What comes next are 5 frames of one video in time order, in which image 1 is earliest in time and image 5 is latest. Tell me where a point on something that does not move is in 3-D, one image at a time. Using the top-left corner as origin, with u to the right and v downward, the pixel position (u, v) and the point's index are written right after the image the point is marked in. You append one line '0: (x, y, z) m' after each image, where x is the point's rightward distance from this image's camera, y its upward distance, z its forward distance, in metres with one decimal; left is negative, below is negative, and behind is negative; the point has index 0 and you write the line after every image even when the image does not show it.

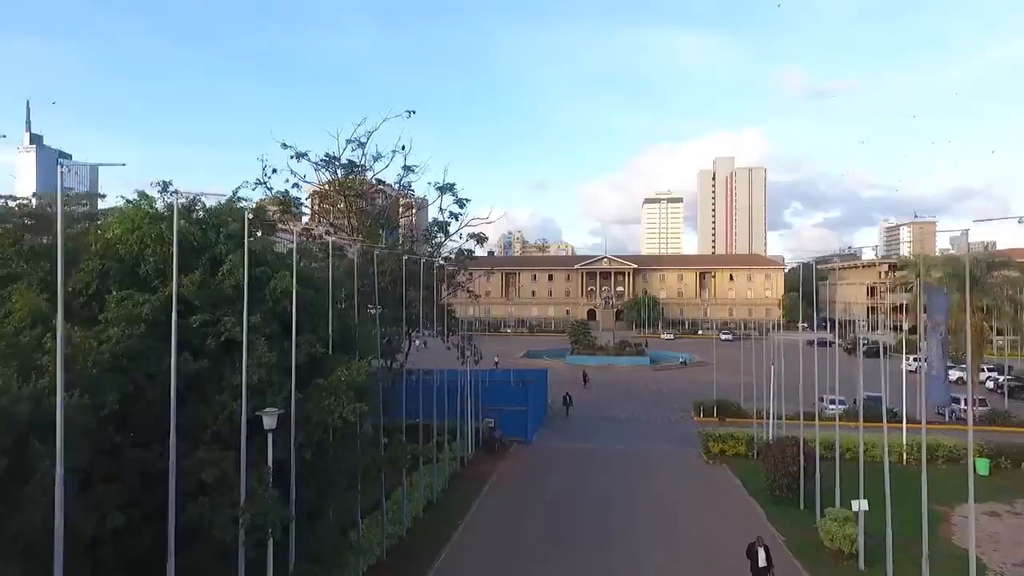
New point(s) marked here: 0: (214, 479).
0: (-3.9, -2.5, +7.9) m
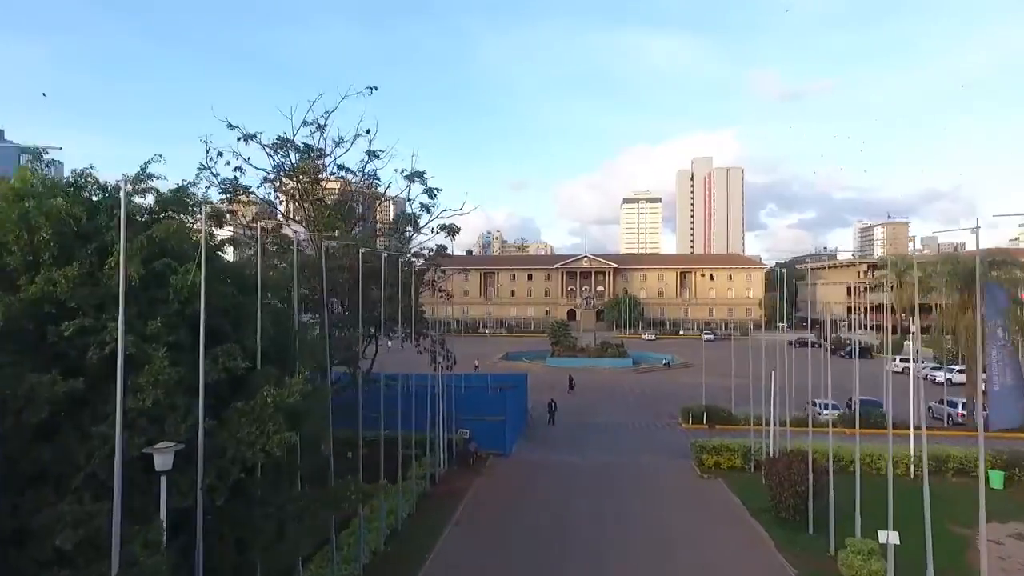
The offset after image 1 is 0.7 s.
0: (-4.1, -2.4, +5.8) m
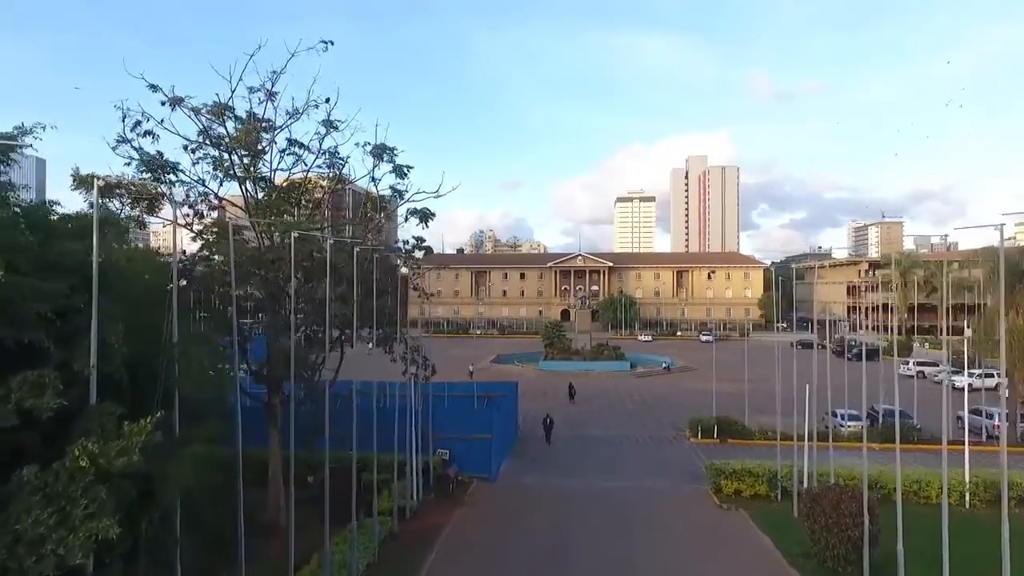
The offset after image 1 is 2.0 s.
0: (-4.4, -2.4, +2.8) m
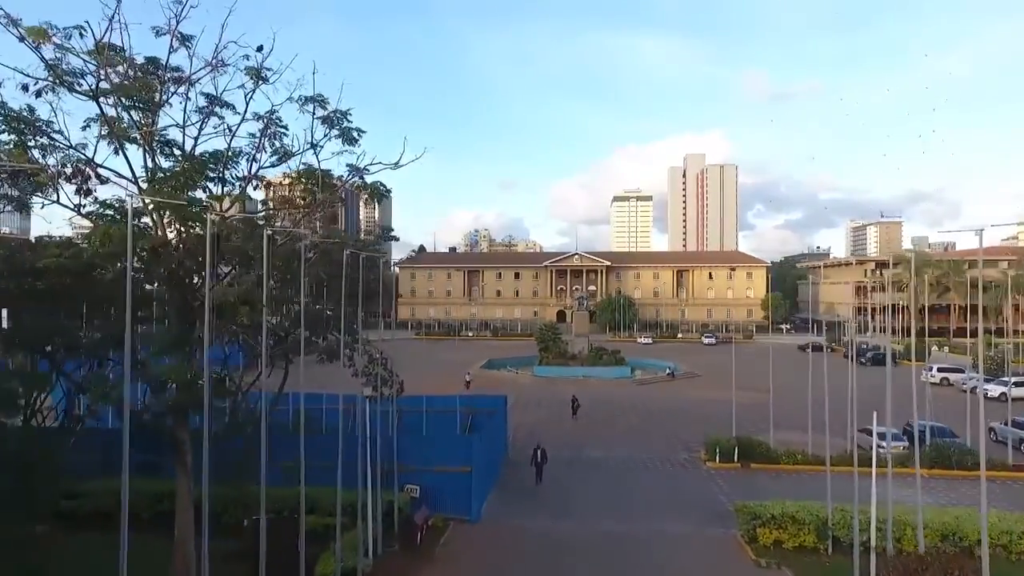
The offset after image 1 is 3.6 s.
0: (-4.7, -2.4, -0.7) m
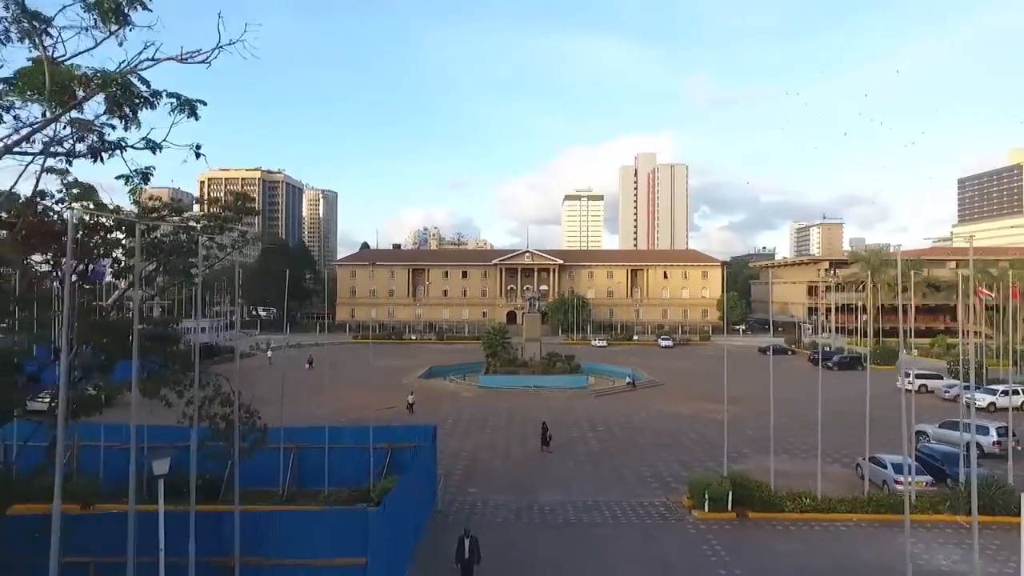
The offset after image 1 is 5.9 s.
0: (-4.8, -2.3, -6.3) m
